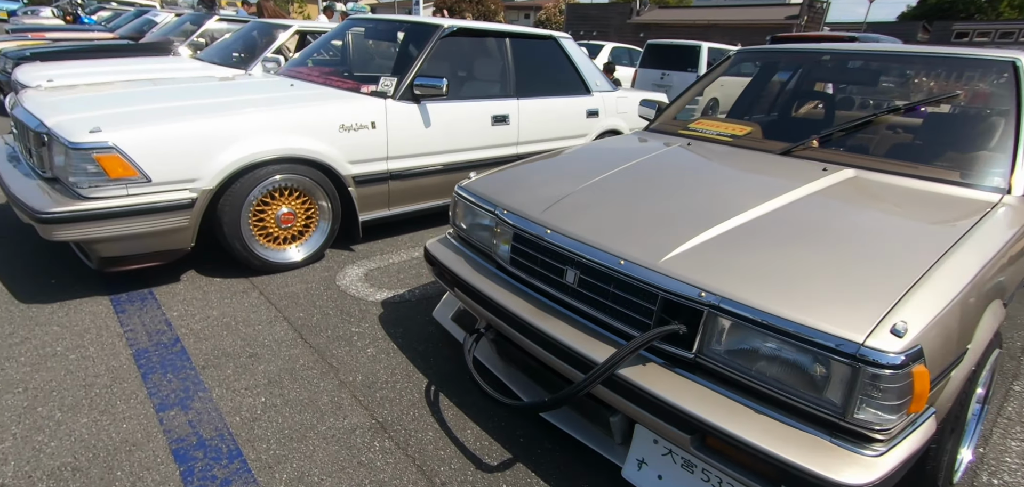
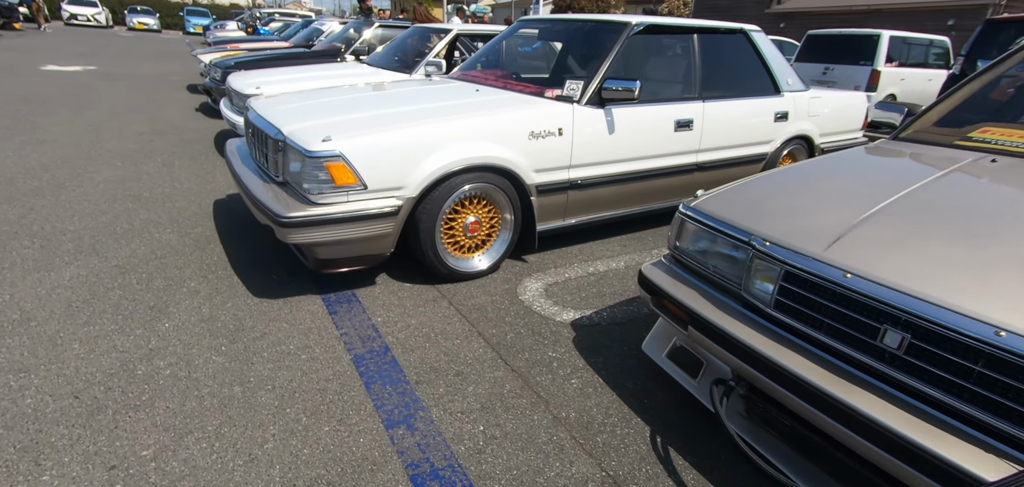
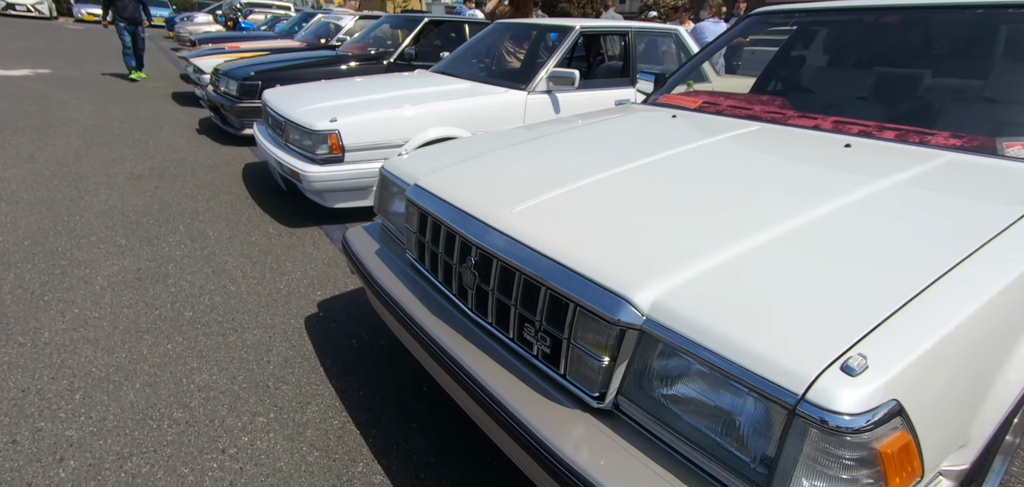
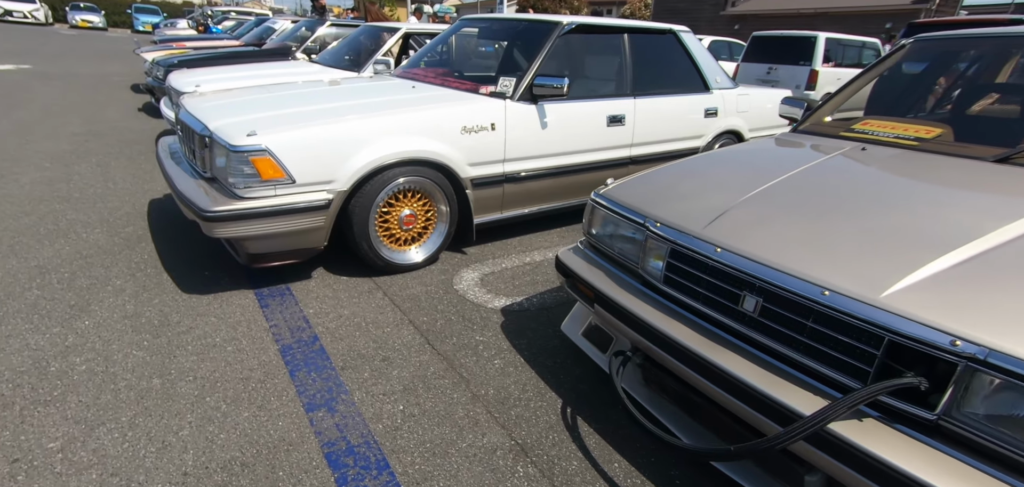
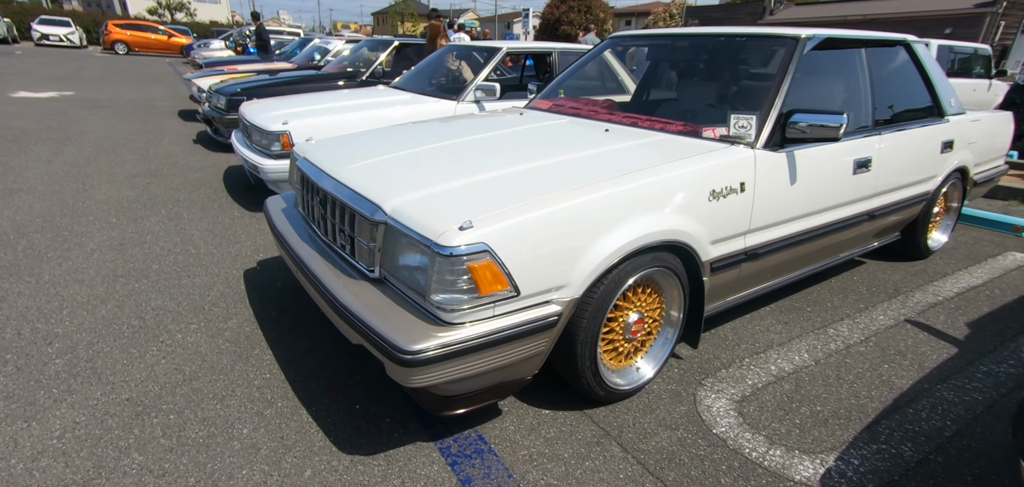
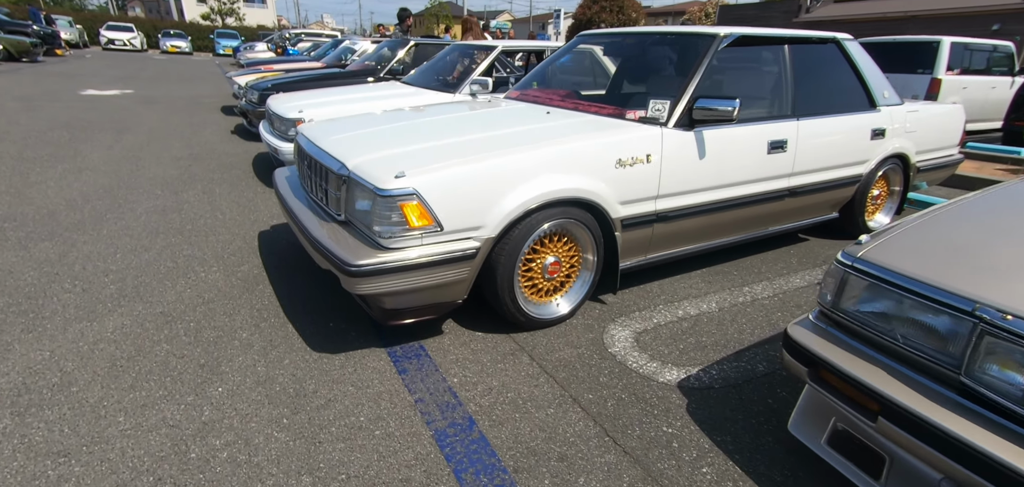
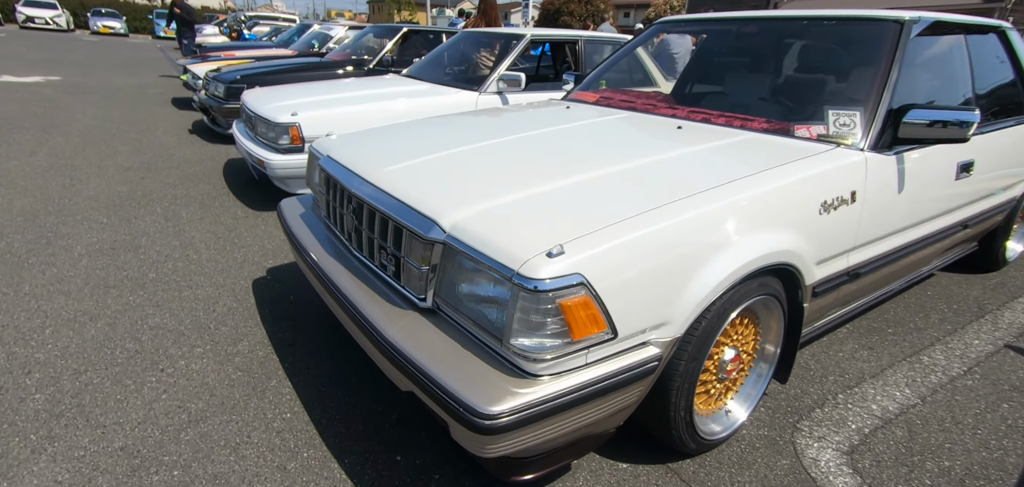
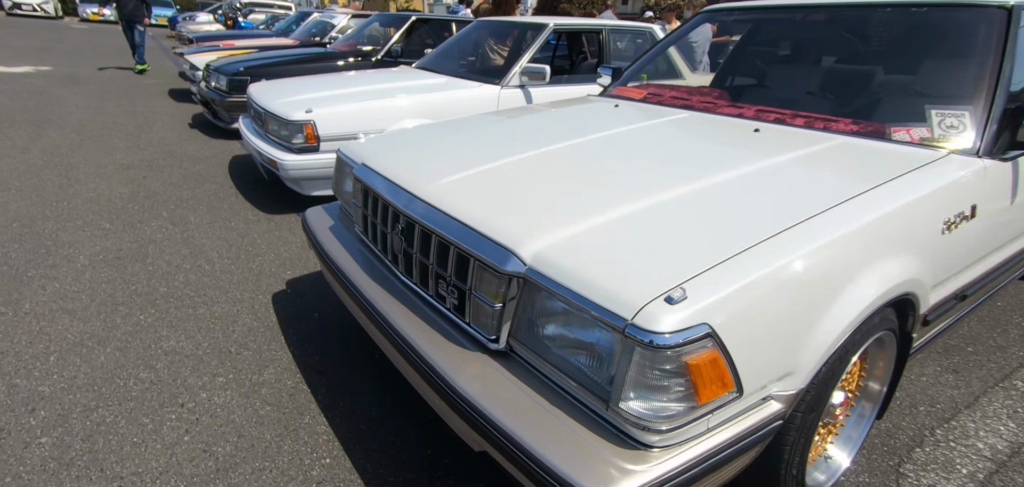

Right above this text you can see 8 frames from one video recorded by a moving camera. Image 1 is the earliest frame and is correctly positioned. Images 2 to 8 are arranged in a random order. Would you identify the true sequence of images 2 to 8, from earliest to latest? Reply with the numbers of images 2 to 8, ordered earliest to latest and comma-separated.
4, 2, 6, 5, 7, 8, 3
